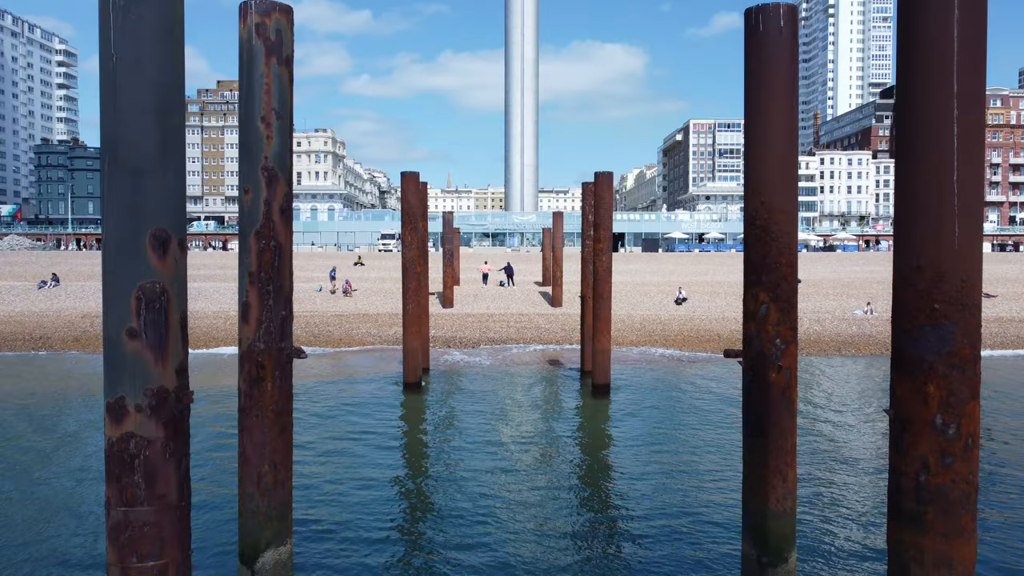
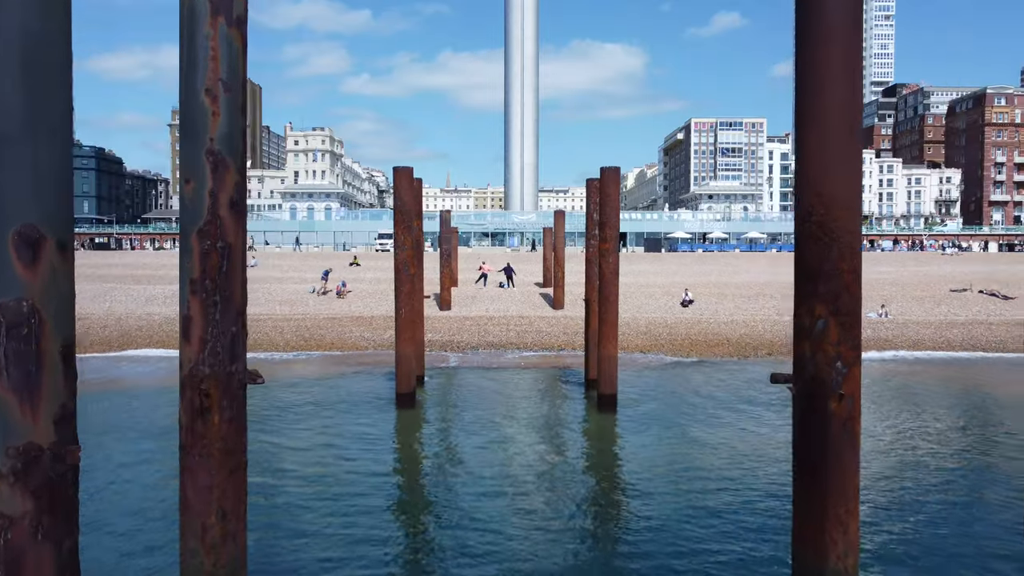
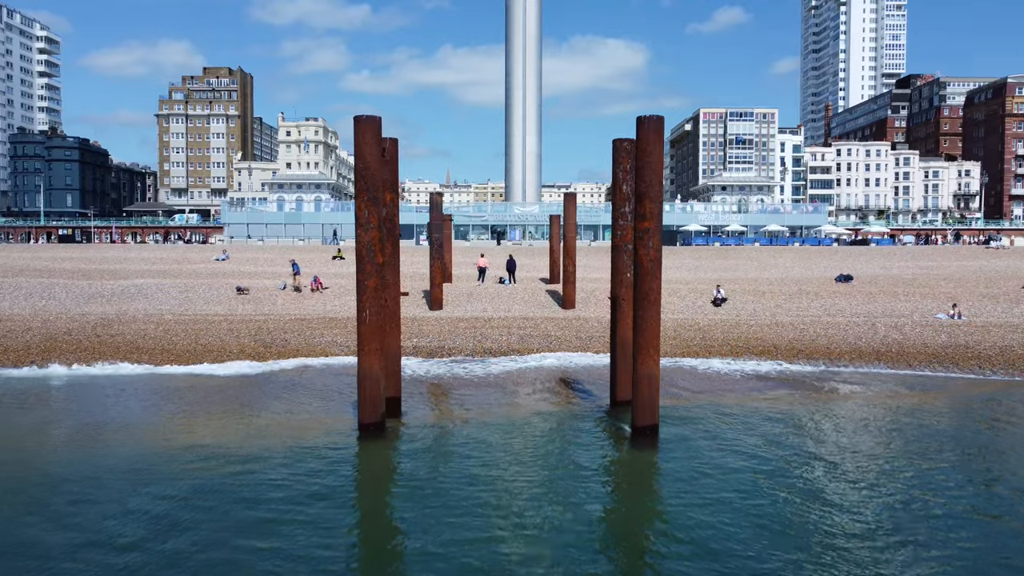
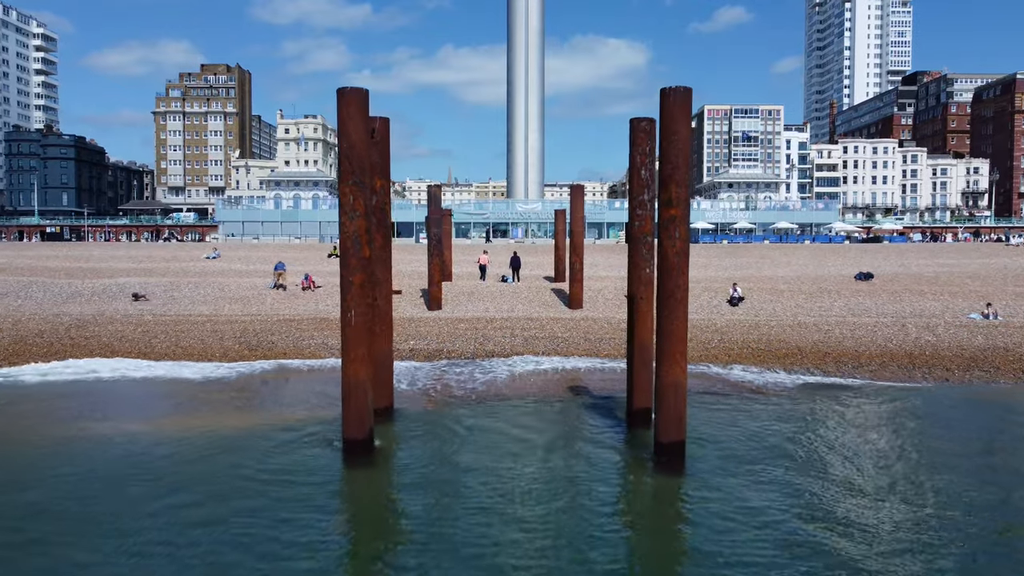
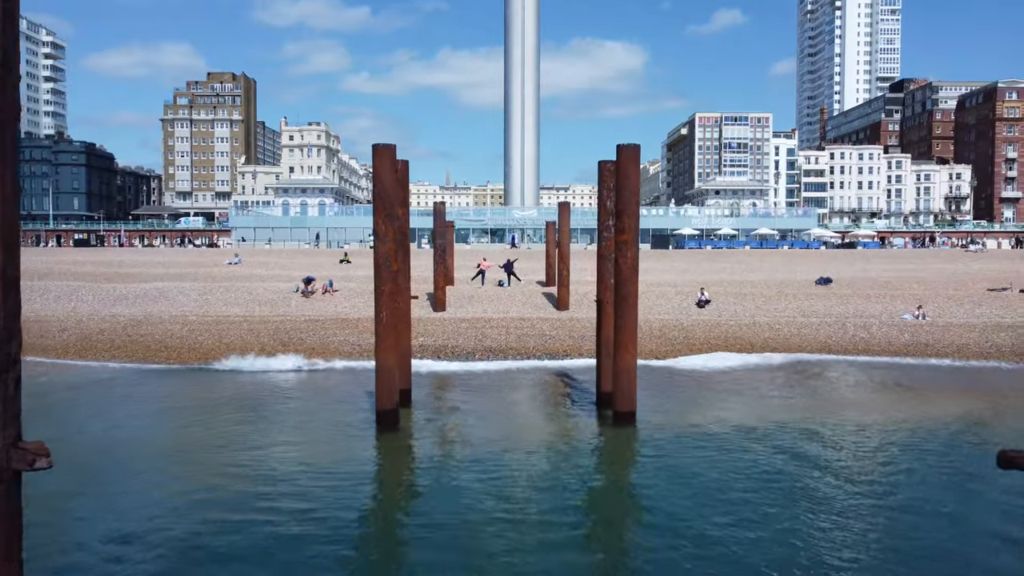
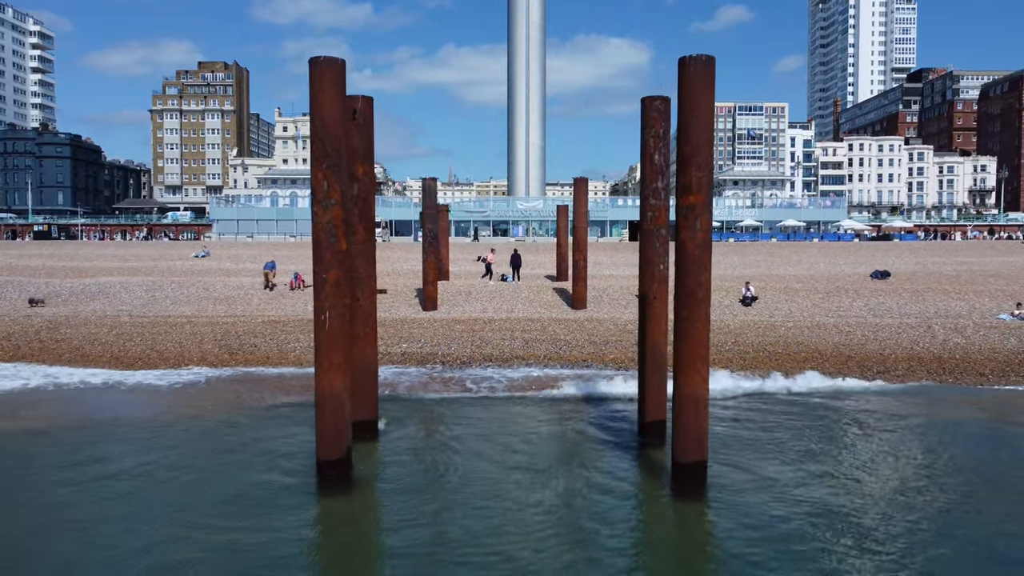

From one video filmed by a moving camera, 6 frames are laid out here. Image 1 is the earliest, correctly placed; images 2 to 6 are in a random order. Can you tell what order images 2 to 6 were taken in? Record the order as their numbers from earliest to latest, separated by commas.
2, 5, 3, 4, 6
